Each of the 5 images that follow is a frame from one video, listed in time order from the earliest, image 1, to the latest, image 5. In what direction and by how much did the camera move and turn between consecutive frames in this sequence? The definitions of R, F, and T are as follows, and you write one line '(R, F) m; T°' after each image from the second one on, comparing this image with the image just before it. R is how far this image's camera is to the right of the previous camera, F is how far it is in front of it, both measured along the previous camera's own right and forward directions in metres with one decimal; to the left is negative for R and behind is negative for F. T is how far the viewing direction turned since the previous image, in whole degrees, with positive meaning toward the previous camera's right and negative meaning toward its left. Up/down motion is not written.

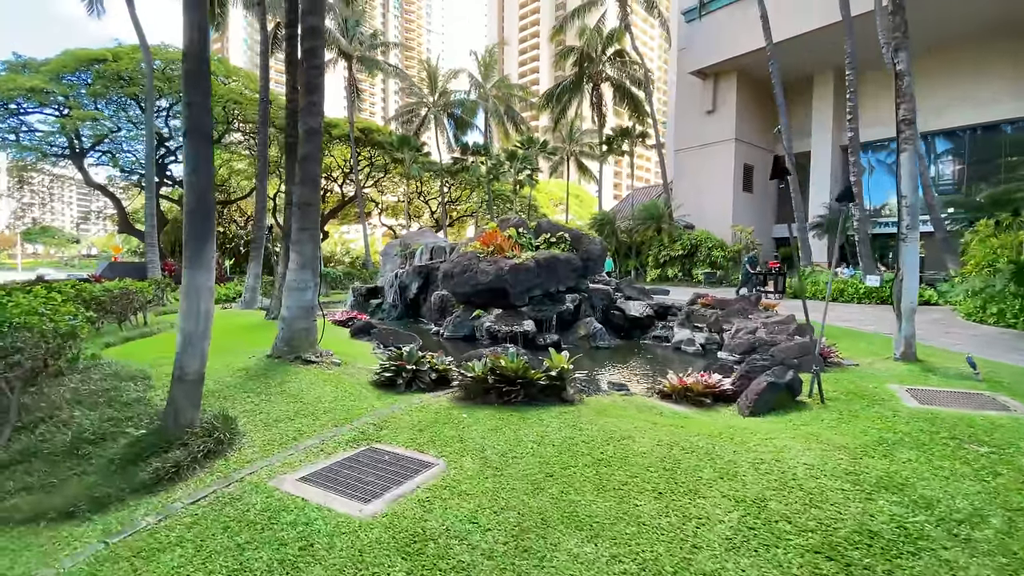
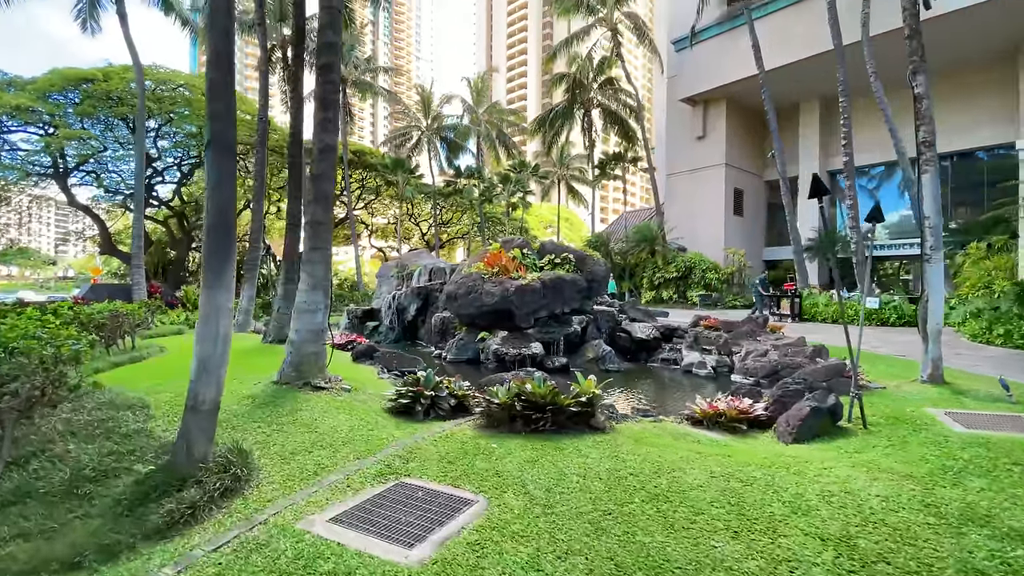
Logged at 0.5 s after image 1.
(-0.5, +0.2) m; +2°
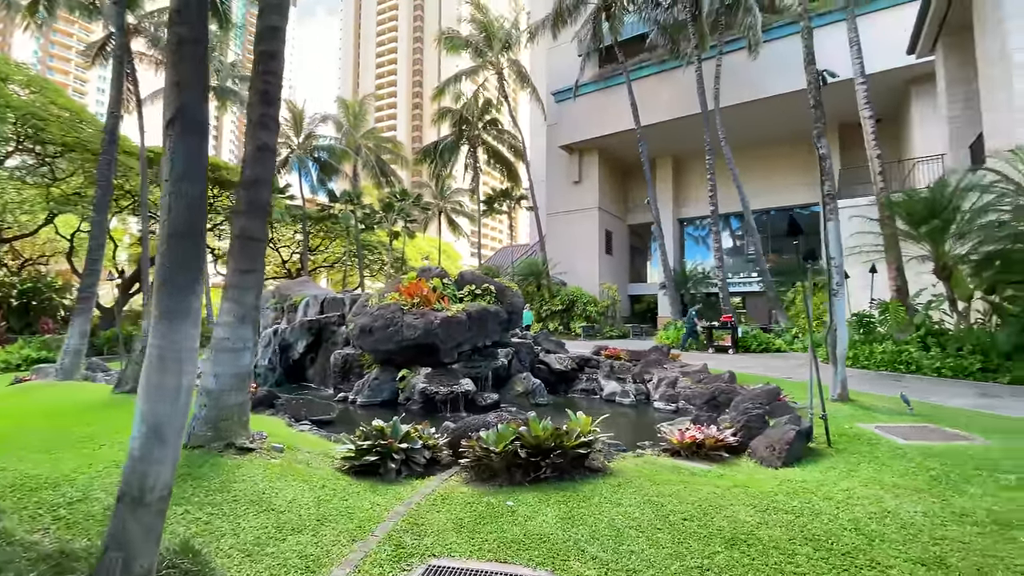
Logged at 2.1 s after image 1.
(-1.3, +0.7) m; +17°
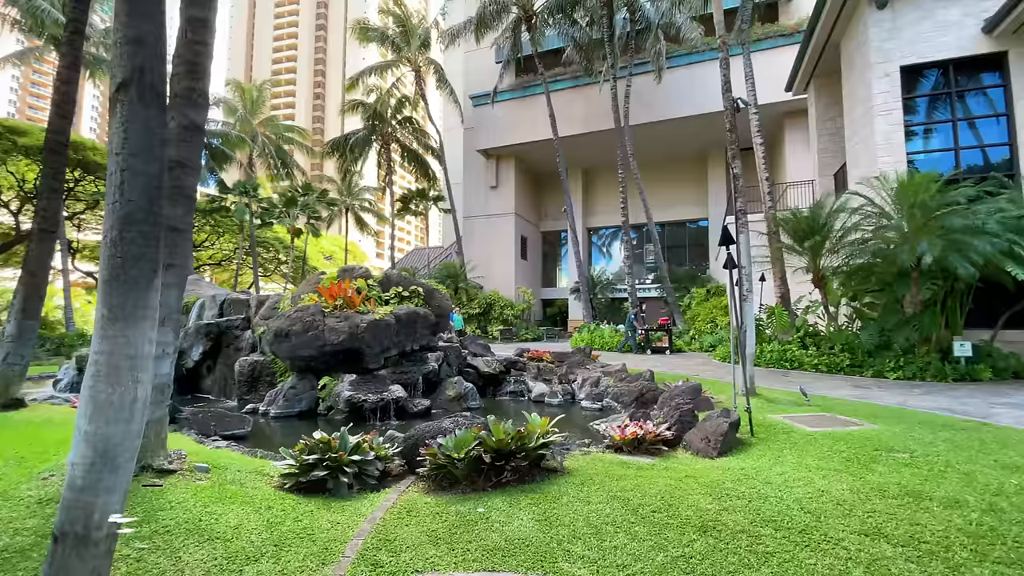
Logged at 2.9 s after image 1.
(-0.6, +0.1) m; +11°
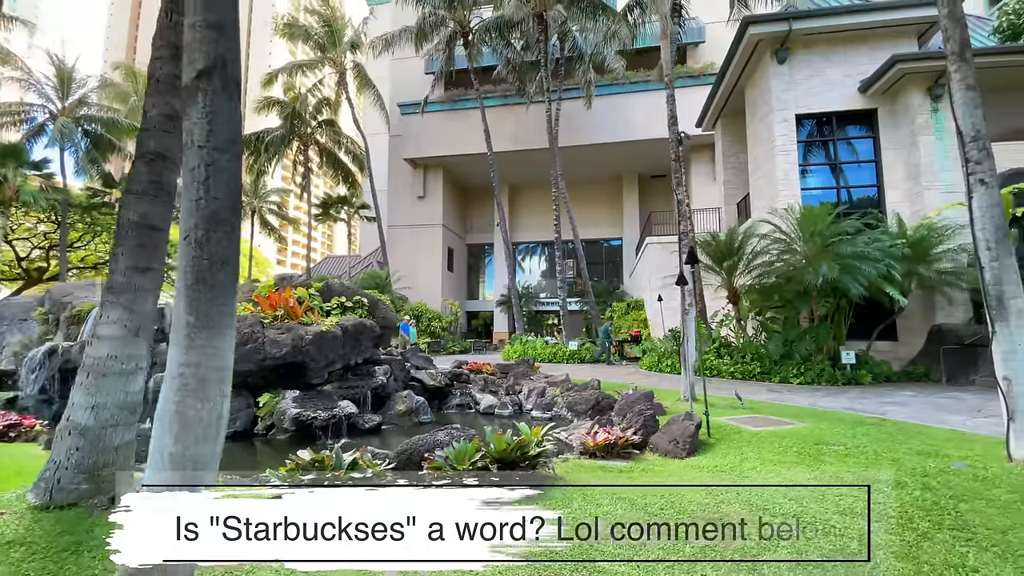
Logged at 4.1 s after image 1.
(-0.9, 0.0) m; +11°
